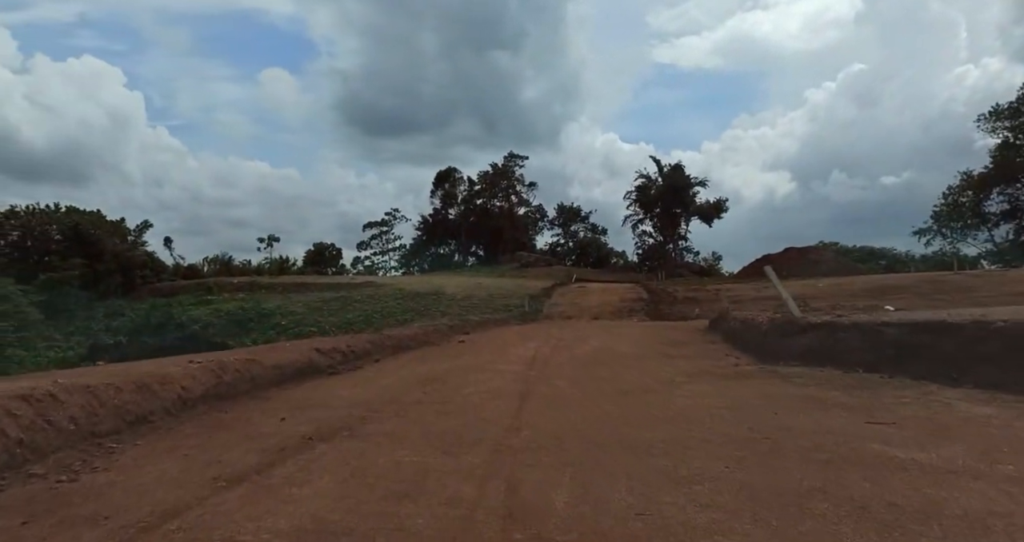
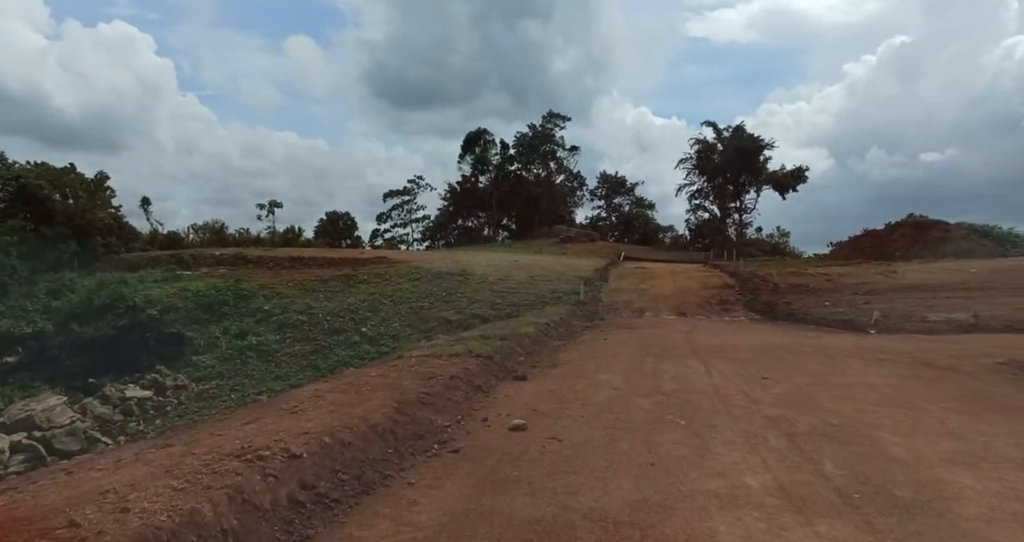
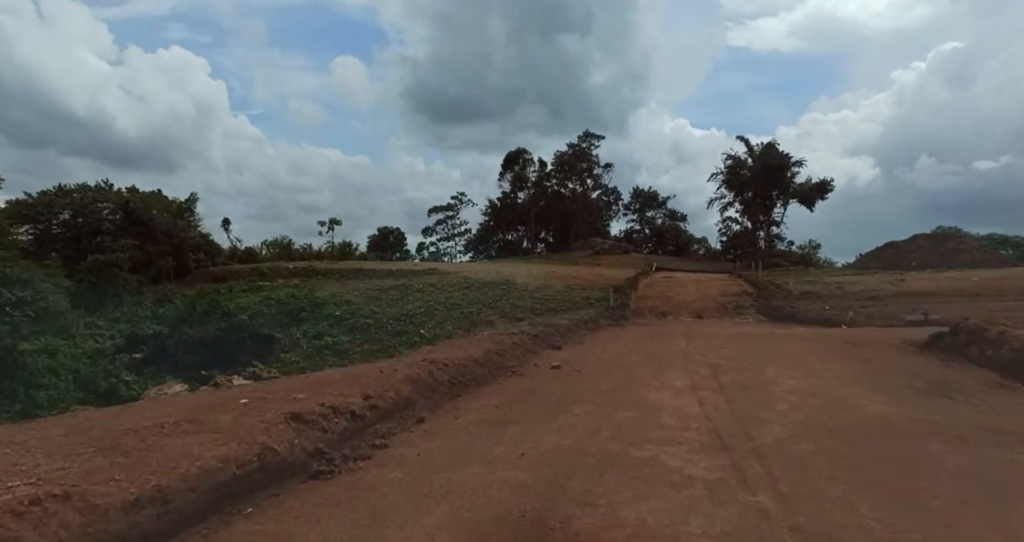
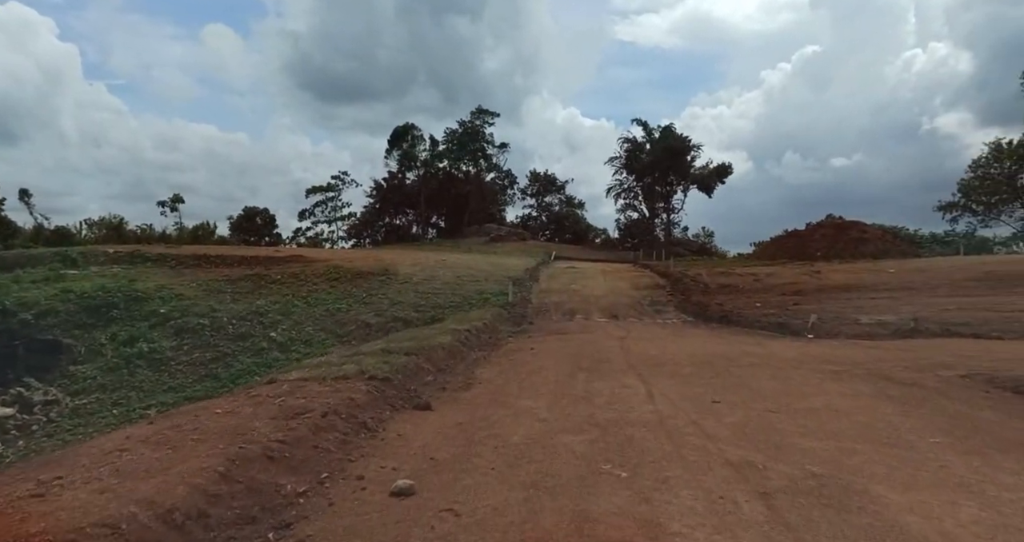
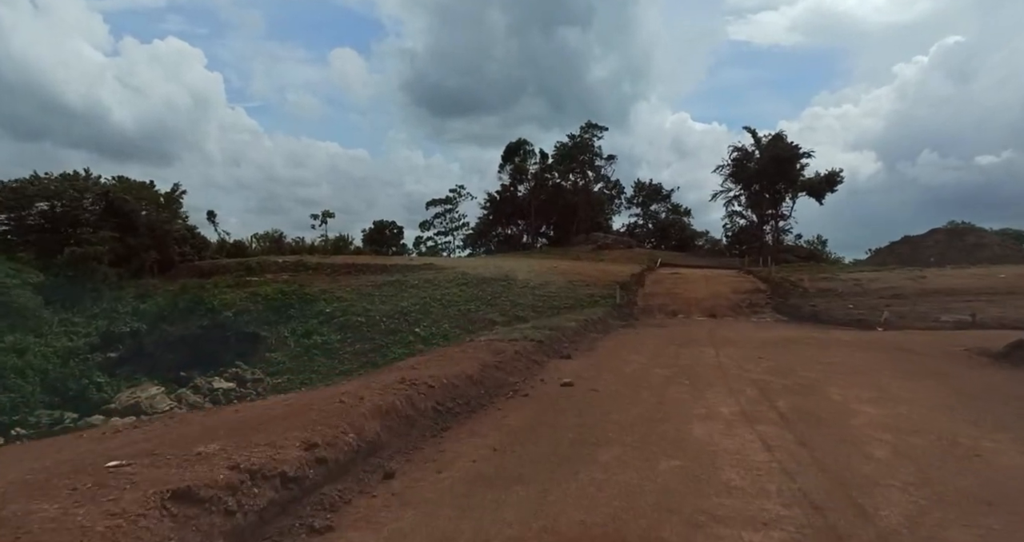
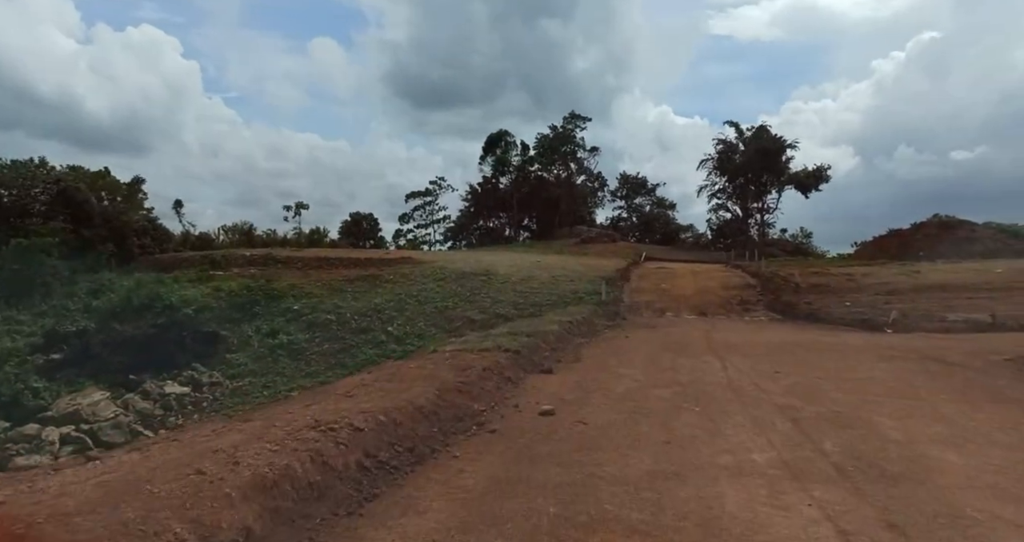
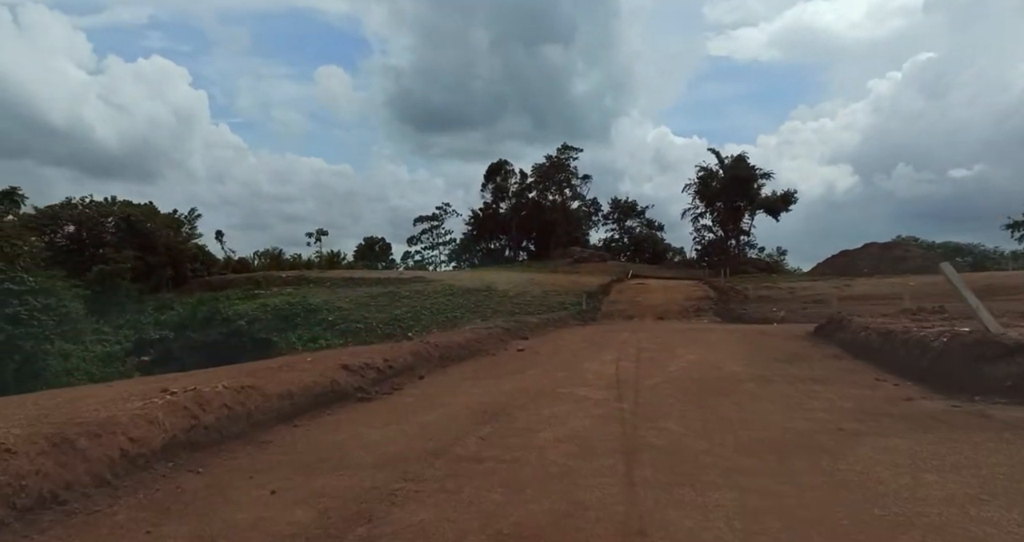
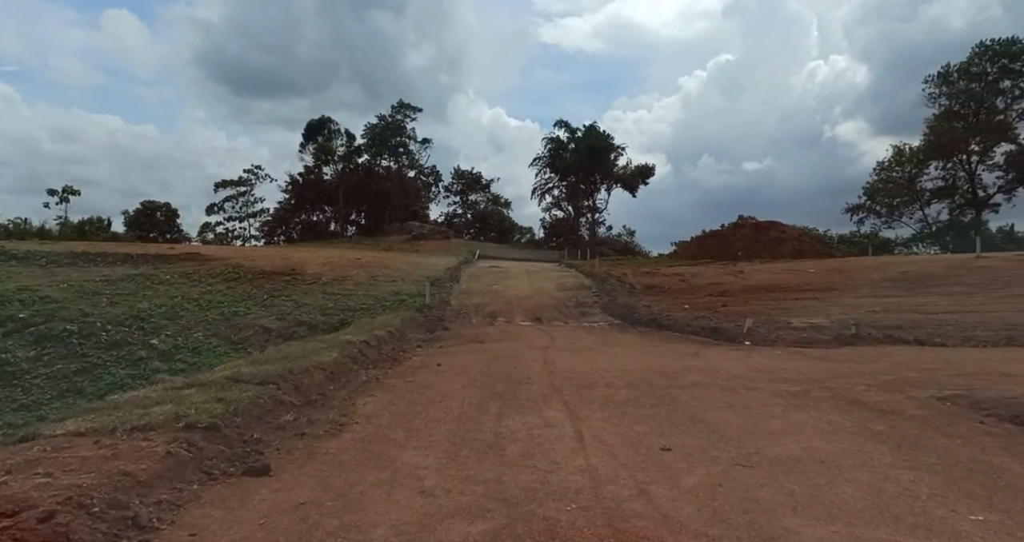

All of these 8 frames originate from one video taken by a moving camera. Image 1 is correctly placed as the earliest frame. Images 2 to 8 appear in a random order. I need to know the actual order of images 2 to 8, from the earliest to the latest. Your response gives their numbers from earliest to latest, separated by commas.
7, 3, 5, 6, 2, 4, 8
